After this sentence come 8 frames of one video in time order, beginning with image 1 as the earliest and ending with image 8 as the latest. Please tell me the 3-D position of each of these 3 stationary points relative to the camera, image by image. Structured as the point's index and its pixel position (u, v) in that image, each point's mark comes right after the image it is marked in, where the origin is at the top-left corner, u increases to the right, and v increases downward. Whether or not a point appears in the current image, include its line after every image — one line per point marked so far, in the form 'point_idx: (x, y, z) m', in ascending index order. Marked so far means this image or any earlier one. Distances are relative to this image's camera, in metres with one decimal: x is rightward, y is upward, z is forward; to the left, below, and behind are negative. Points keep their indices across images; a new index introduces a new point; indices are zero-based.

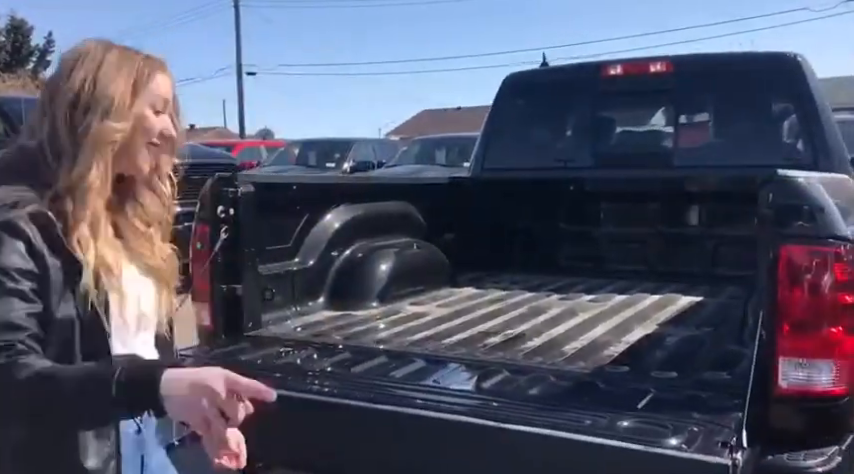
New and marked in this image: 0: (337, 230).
0: (-0.4, 0.0, +3.7) m
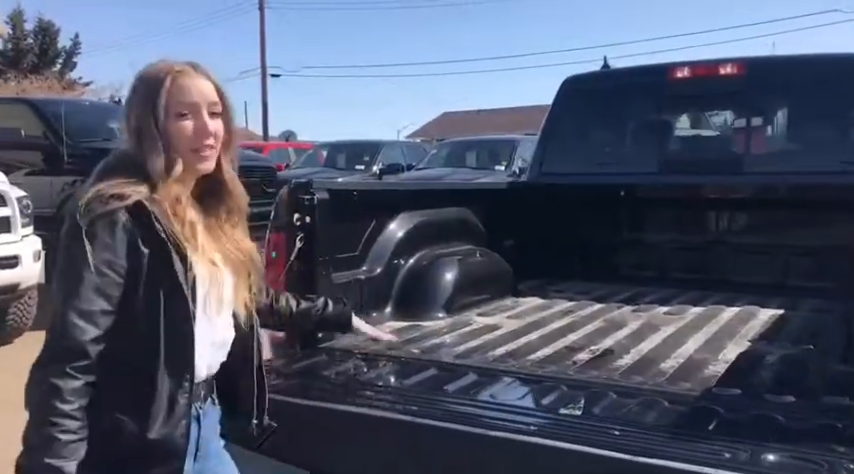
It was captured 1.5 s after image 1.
0: (-0.1, 0.0, +3.6) m
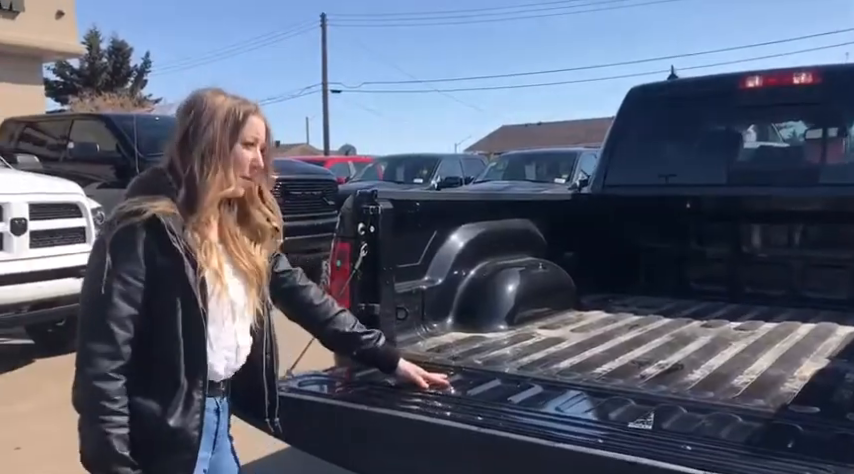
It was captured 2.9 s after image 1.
0: (+0.2, 0.0, +3.5) m
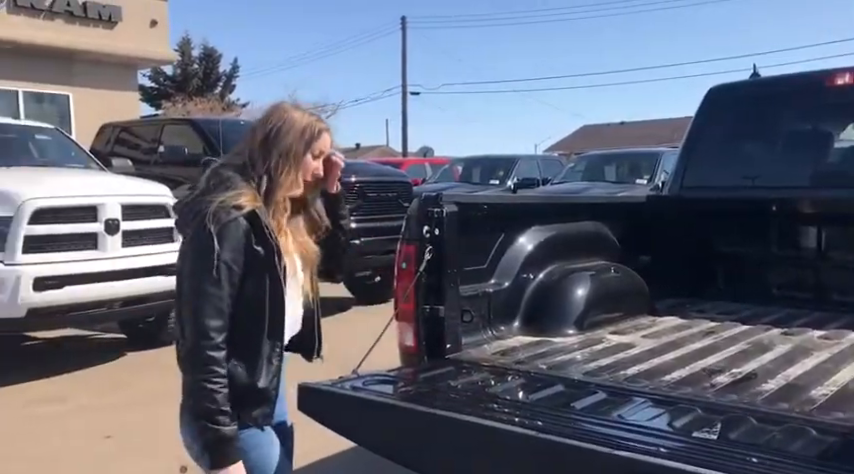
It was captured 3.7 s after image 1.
0: (+0.5, -0.1, +3.5) m
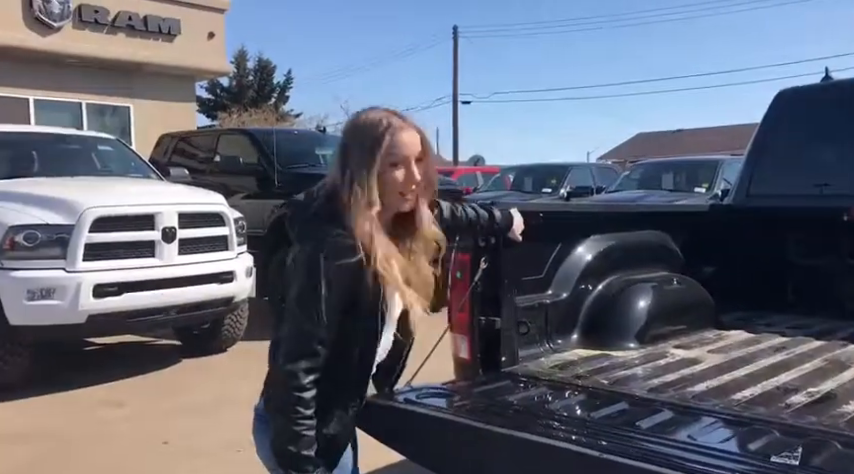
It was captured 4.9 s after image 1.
0: (+0.7, -0.1, +3.4) m
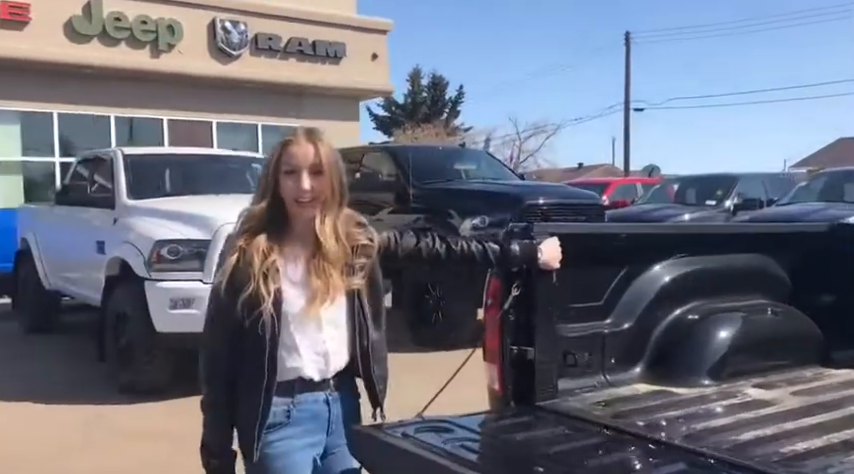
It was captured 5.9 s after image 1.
0: (+0.9, -0.2, +3.1) m
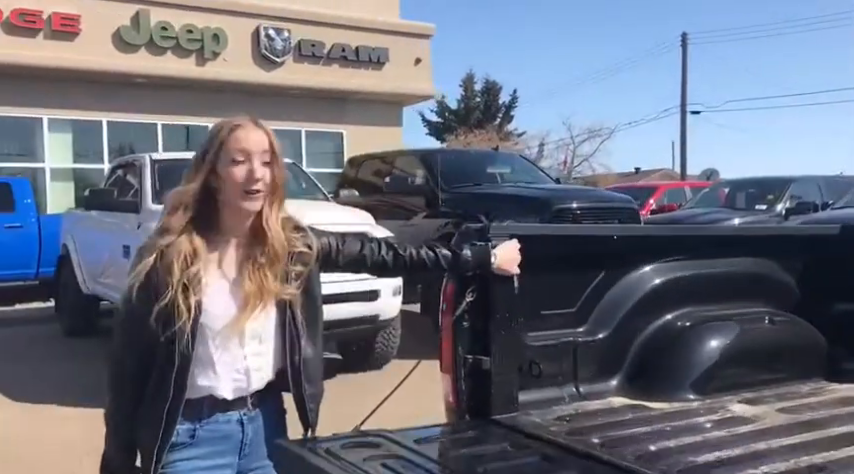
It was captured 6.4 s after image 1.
0: (+0.8, -0.2, +2.9) m
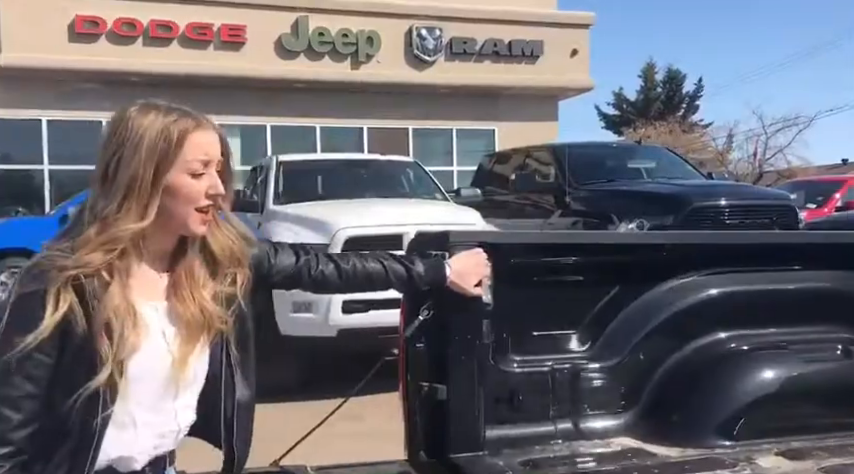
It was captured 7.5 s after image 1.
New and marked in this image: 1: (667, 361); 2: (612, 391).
0: (+0.7, -0.2, +2.4) m
1: (+0.7, -0.4, +2.4) m
2: (+0.5, -0.5, +2.4) m
